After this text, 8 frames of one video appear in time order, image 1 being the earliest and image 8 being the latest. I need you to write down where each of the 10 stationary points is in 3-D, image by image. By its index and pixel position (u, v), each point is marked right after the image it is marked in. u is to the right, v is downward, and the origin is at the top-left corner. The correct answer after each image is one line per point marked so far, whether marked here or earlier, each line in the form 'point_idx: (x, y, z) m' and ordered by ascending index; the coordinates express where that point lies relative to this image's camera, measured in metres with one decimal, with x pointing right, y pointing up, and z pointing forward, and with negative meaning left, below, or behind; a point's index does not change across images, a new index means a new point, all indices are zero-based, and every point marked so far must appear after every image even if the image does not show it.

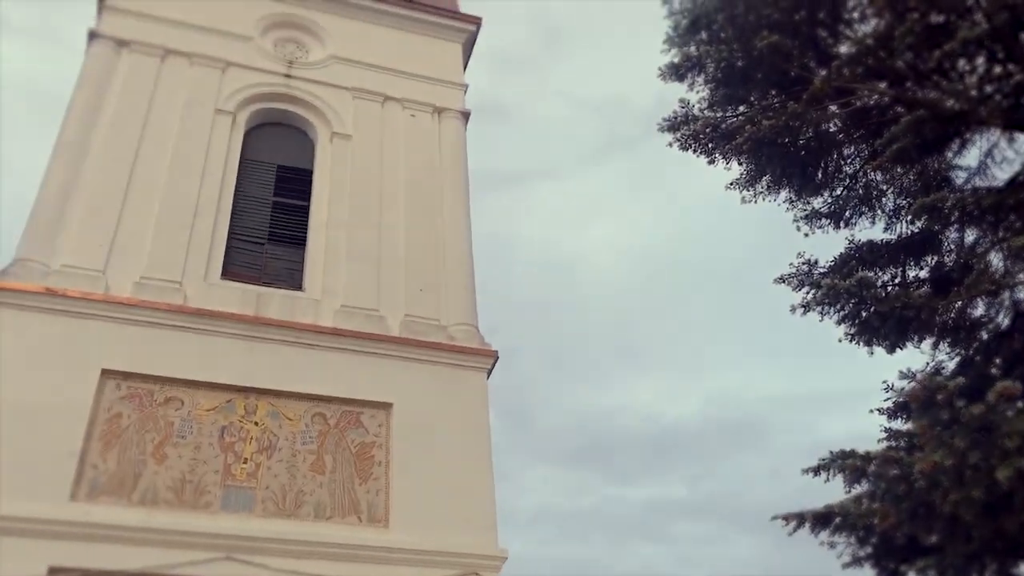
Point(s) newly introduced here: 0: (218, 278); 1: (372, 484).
0: (-3.2, +0.1, +9.8) m
1: (-1.4, -1.9, +8.8) m
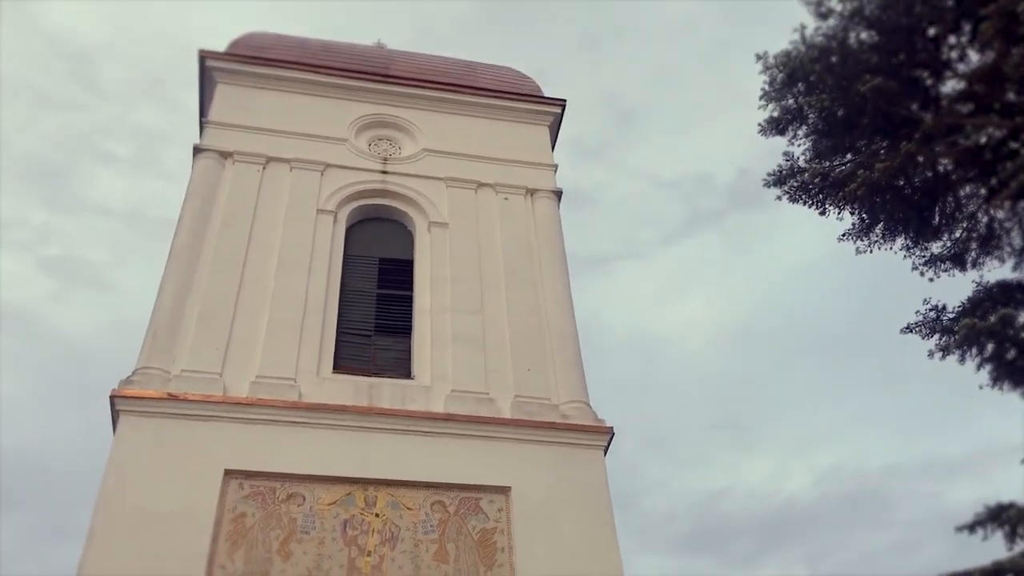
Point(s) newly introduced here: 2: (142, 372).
0: (-2.0, -0.9, +9.9) m
1: (-0.1, -2.7, +8.6) m
2: (-3.8, -0.9, +9.4) m
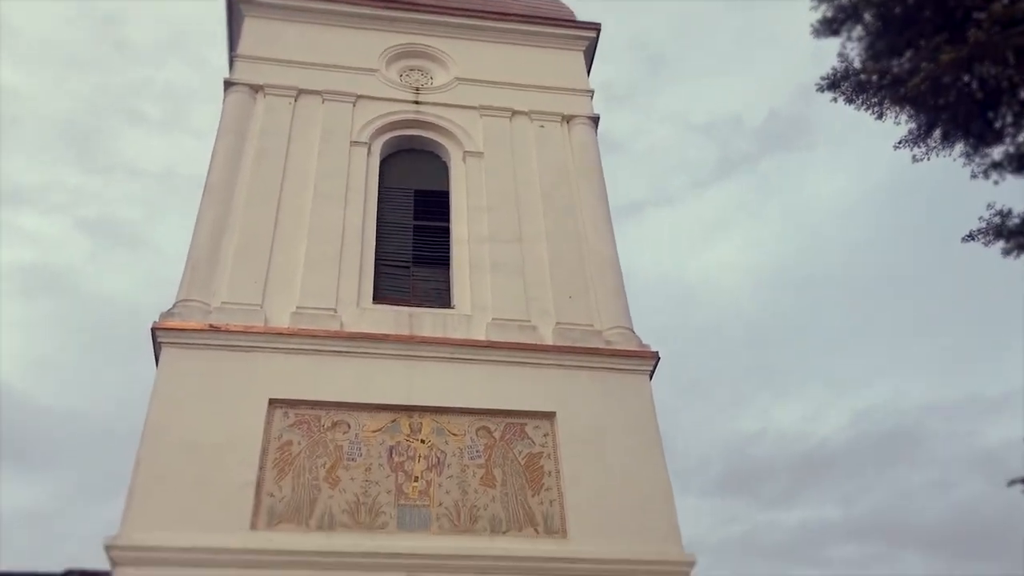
0: (-1.5, -0.2, +9.8) m
1: (+0.3, -1.9, +8.5) m
2: (-3.4, -0.2, +9.3) m
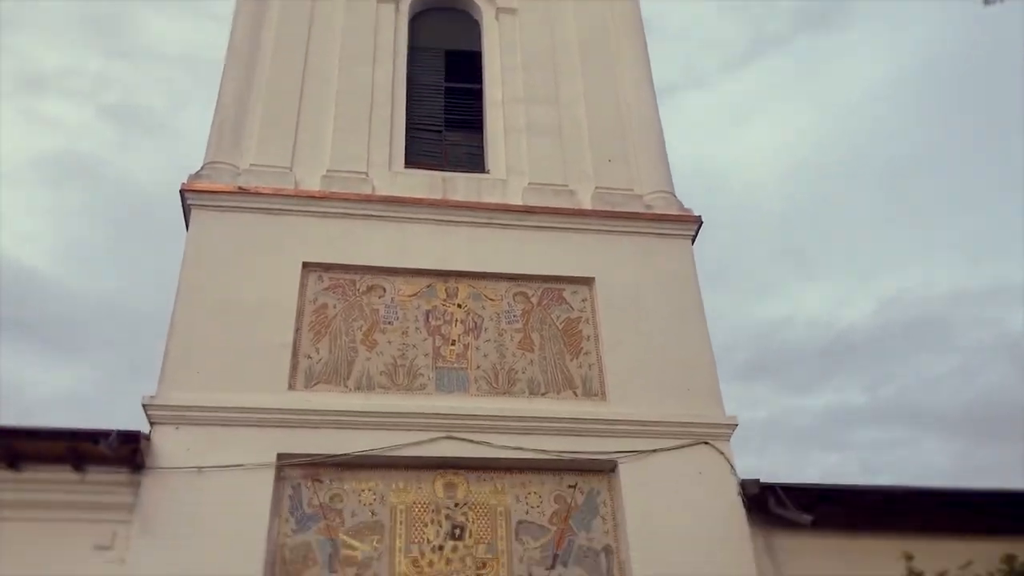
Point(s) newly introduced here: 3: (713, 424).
0: (-1.2, +1.3, +9.5) m
1: (+0.7, -0.6, +8.4) m
2: (-3.0, +1.2, +9.1) m
3: (+1.8, -1.2, +8.1) m
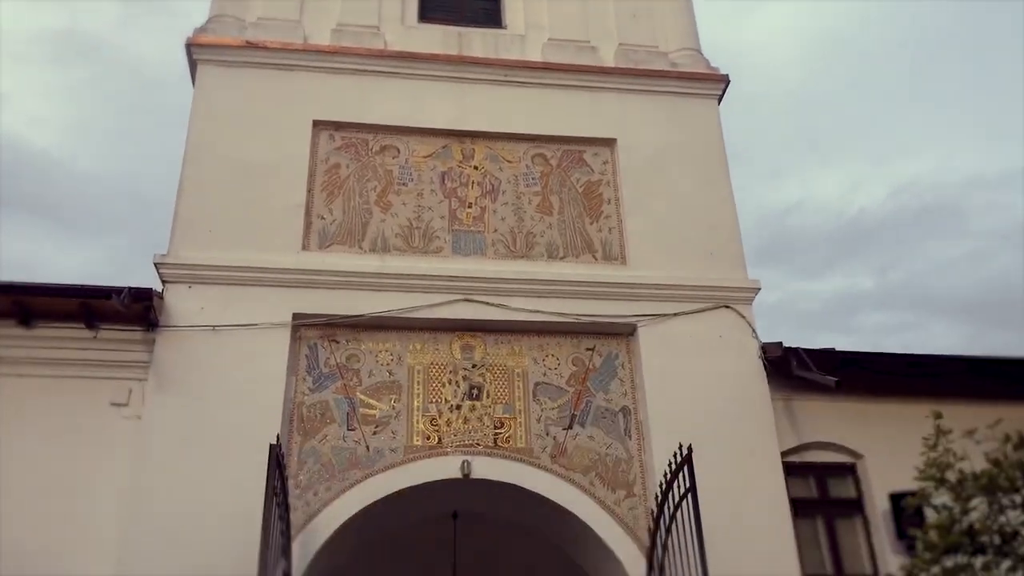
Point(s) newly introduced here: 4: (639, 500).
0: (-1.0, +2.7, +9.1) m
1: (+0.8, +0.6, +8.2) m
2: (-2.8, +2.5, +8.6) m
3: (+1.9, 0.0, +7.9) m
4: (+1.0, -1.7, +7.1) m
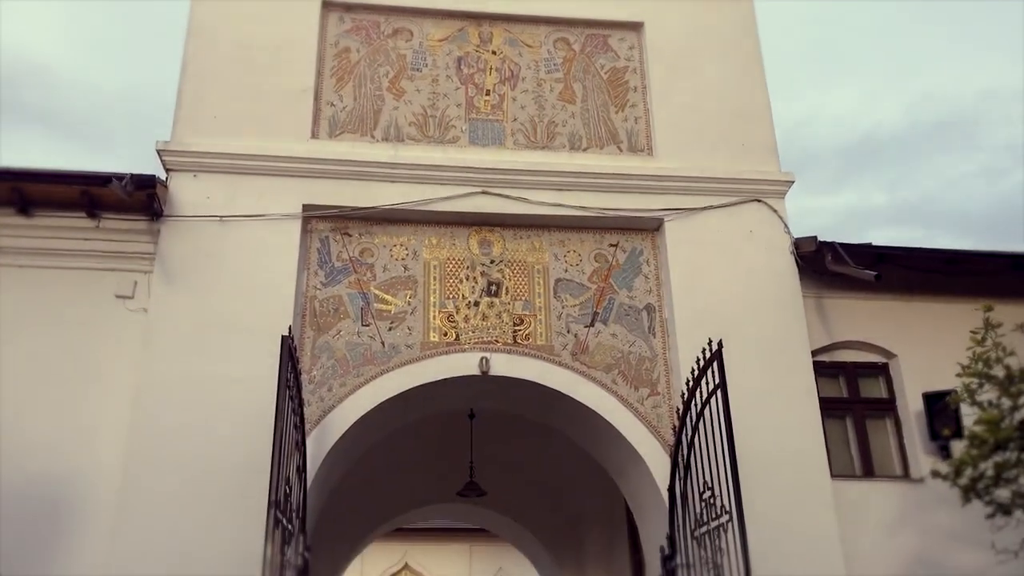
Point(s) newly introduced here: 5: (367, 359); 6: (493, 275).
0: (-0.8, +3.7, +8.5) m
1: (+1.0, +1.5, +7.8) m
2: (-2.6, +3.5, +8.0) m
3: (+2.1, +0.9, +7.5) m
4: (+1.1, -0.8, +6.9) m
5: (-1.1, -0.5, +6.8) m
6: (-0.1, +0.1, +7.2) m
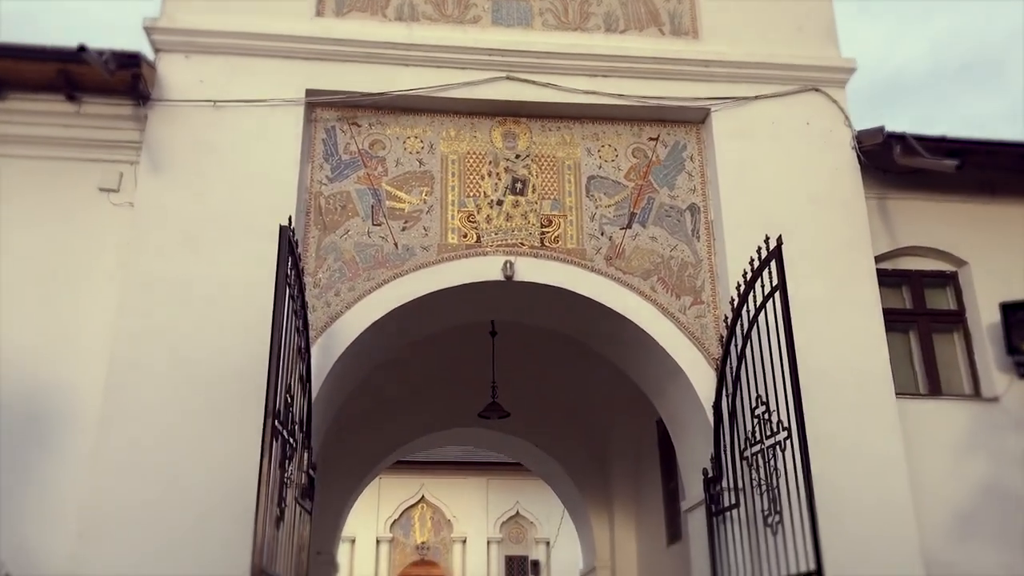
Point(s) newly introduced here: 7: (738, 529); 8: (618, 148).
0: (-0.5, +4.5, +7.5) m
1: (+1.2, +2.3, +6.9) m
2: (-2.4, +4.3, +7.1) m
3: (+2.3, +1.6, +6.7) m
4: (+1.3, -0.1, +6.2) m
5: (-0.9, +0.2, +6.1) m
6: (0.0, +0.8, +6.4) m
7: (+1.3, -1.4, +5.4) m
8: (+0.8, +1.0, +6.6) m
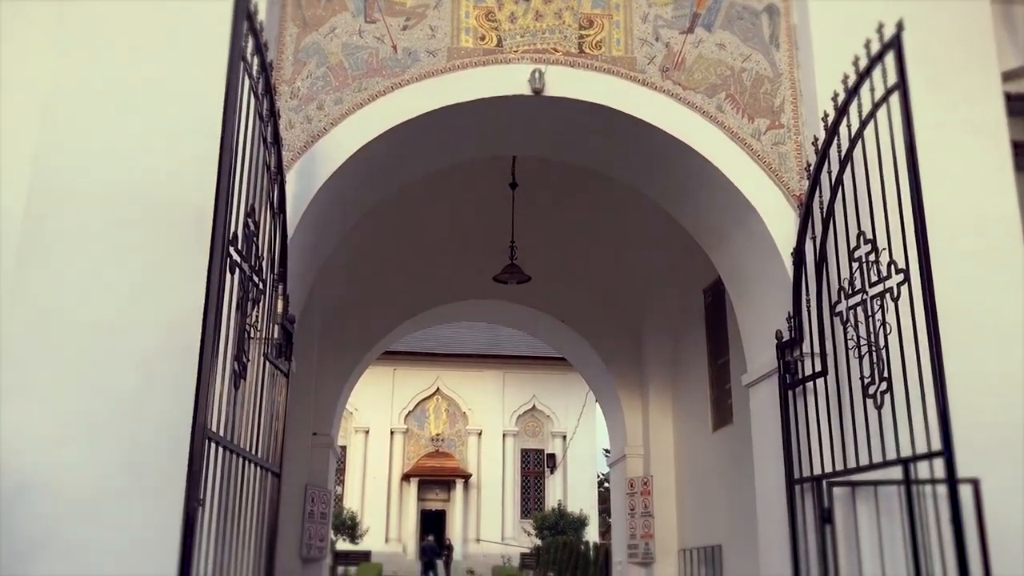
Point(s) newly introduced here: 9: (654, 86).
0: (-0.3, +5.6, +5.8) m
1: (+1.4, +3.3, +5.4) m
2: (-2.2, +5.4, +5.4) m
3: (+2.5, +2.6, +5.2) m
4: (+1.5, +0.8, +4.9) m
5: (-0.7, +1.2, +4.8) m
6: (+0.2, +1.8, +5.1) m
7: (+1.5, -0.5, +4.3) m
8: (+0.9, +2.0, +5.2) m
9: (+0.8, +1.1, +4.9) m
